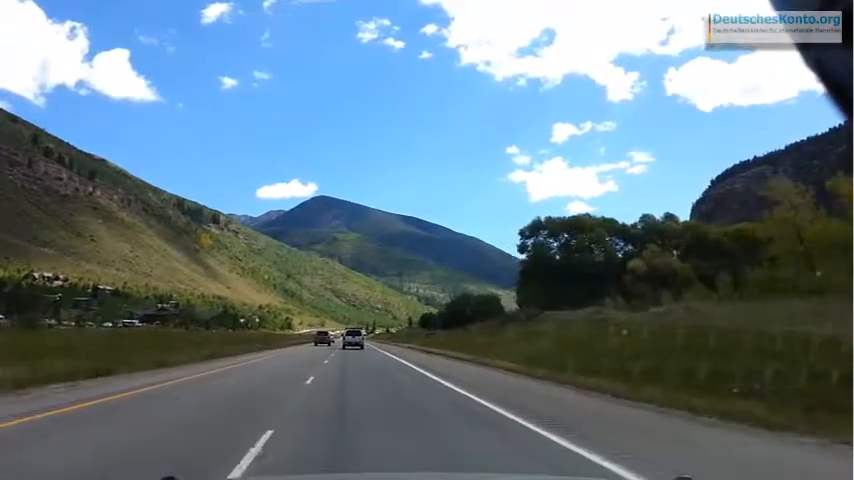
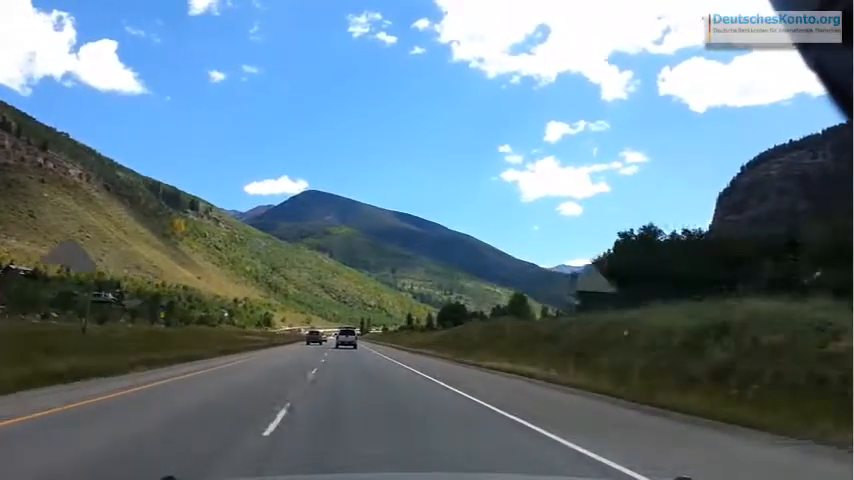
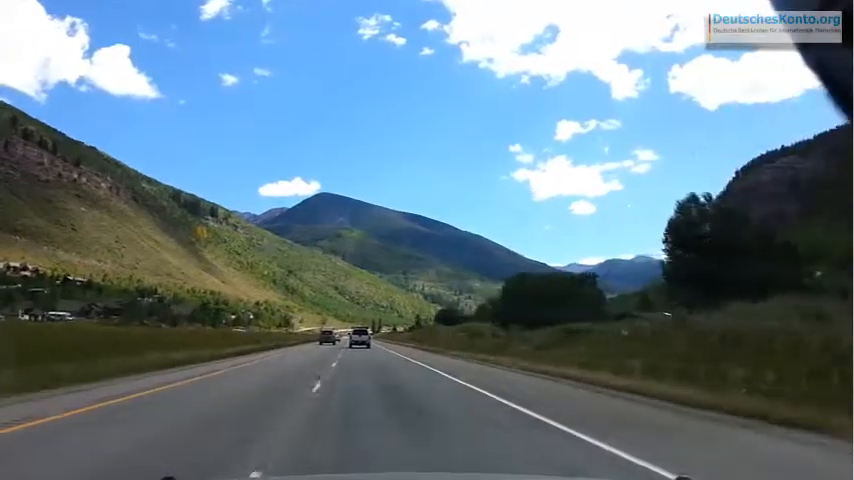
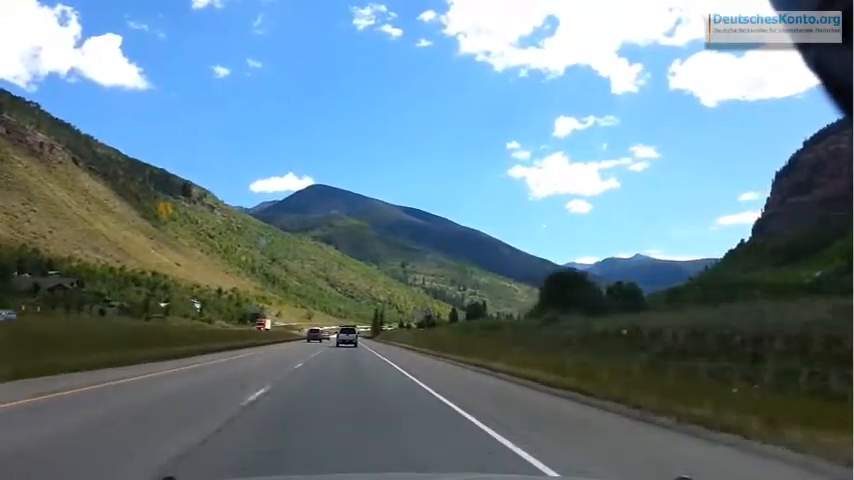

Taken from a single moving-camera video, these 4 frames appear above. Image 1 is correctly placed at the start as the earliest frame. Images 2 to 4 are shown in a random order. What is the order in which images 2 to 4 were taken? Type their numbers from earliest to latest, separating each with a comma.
3, 2, 4
